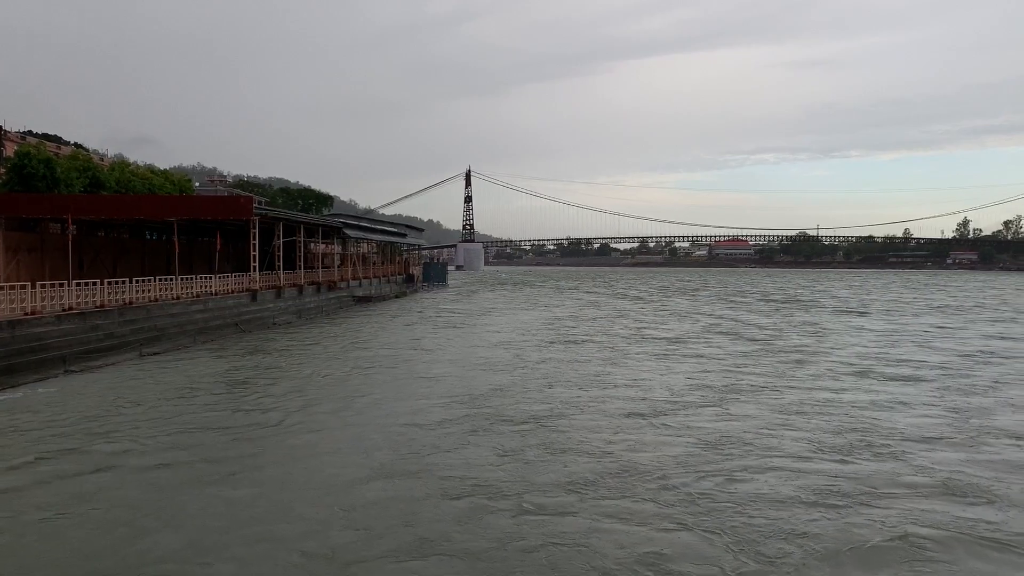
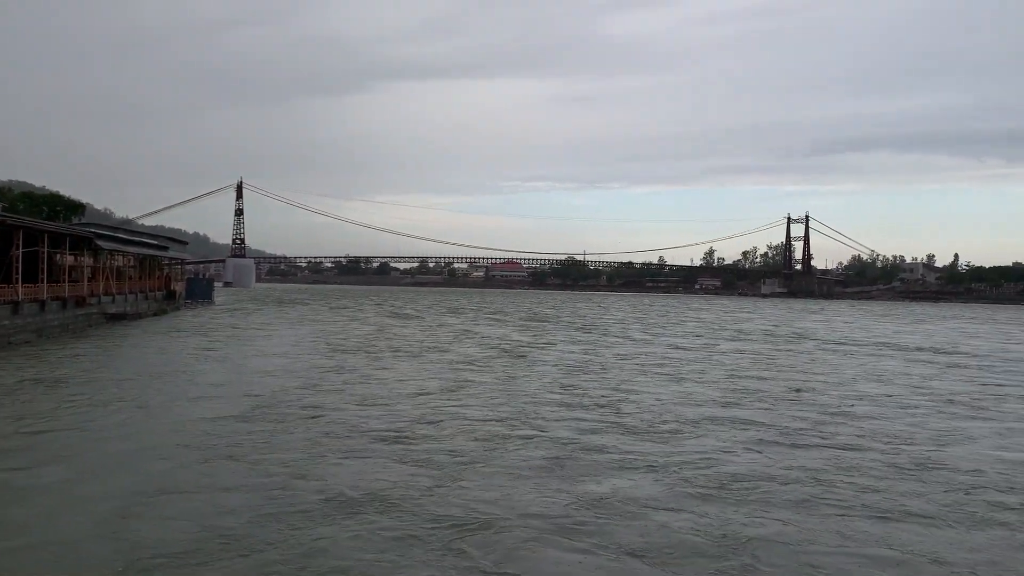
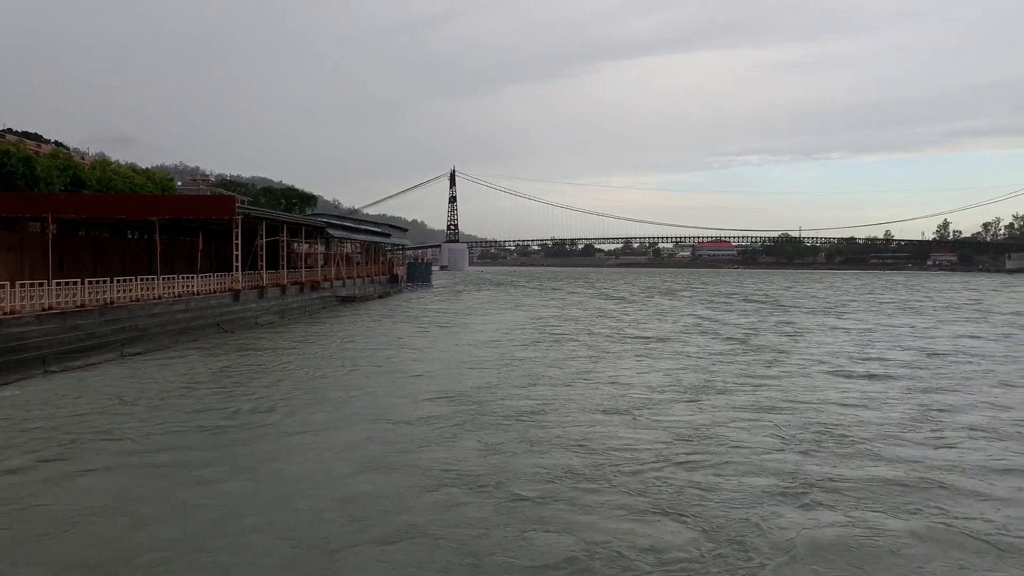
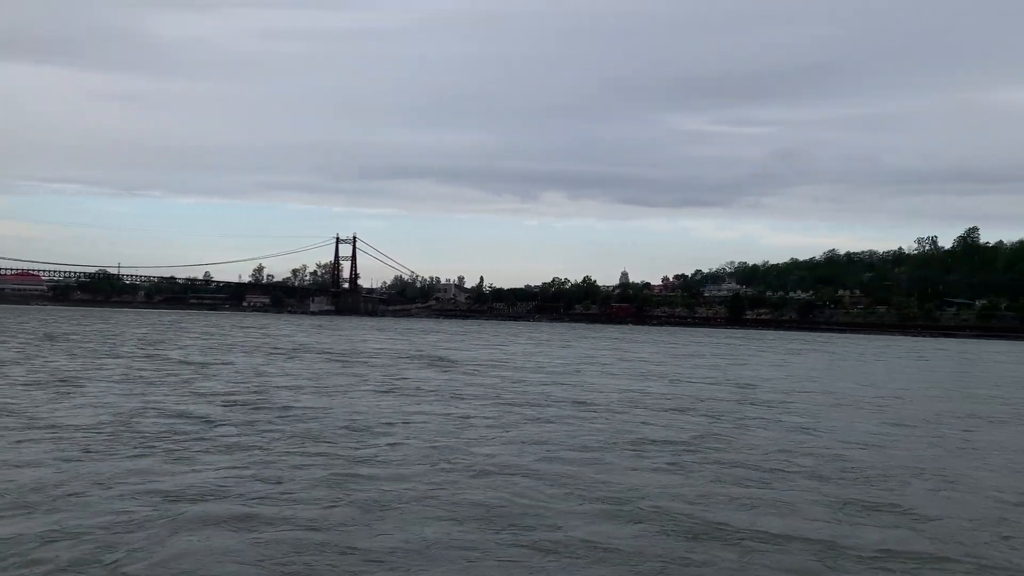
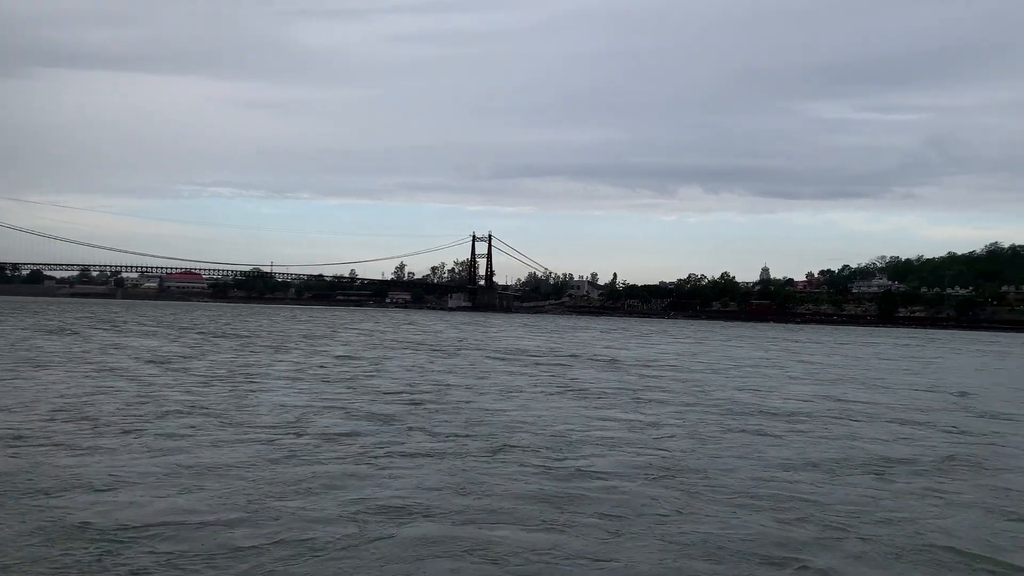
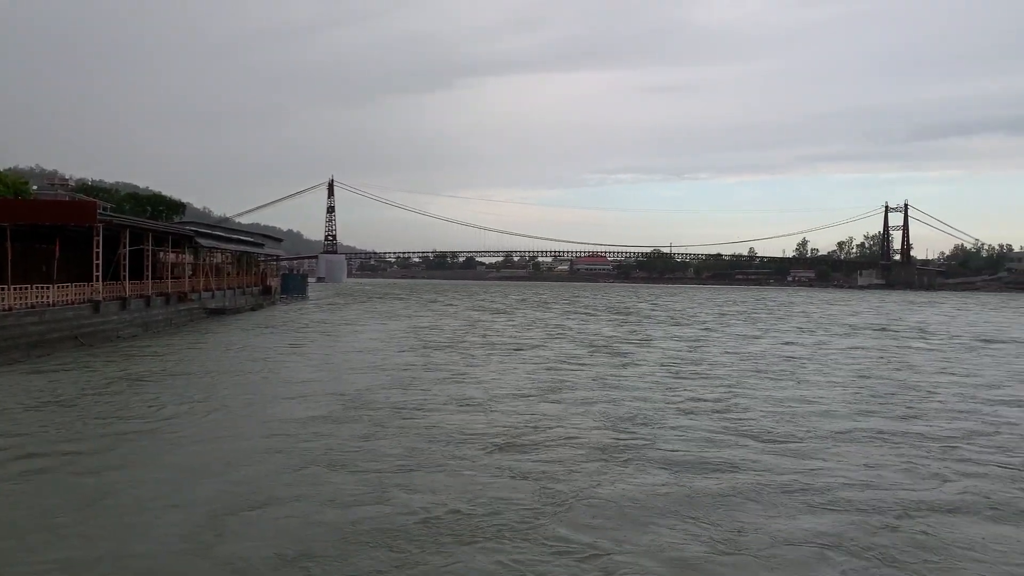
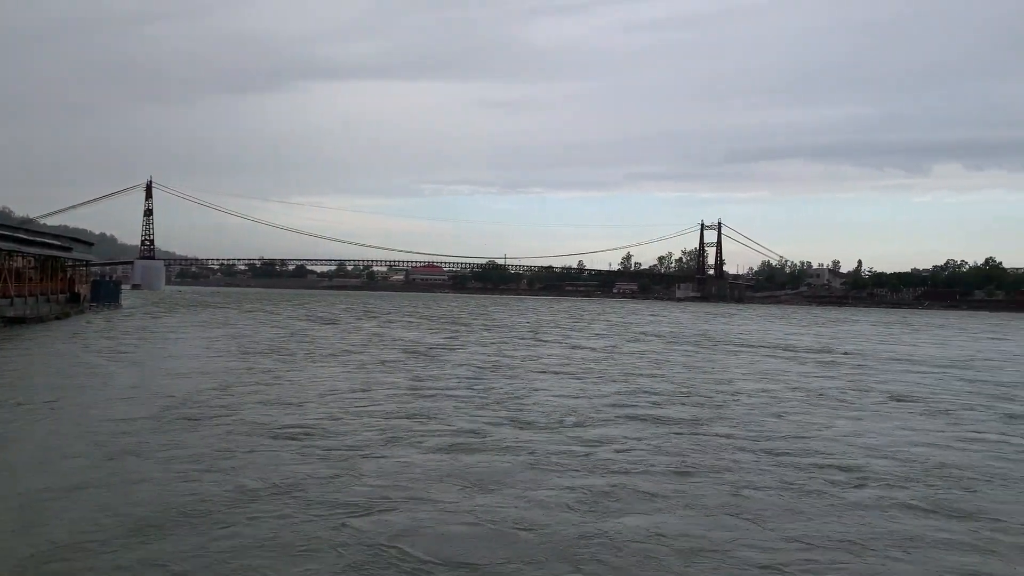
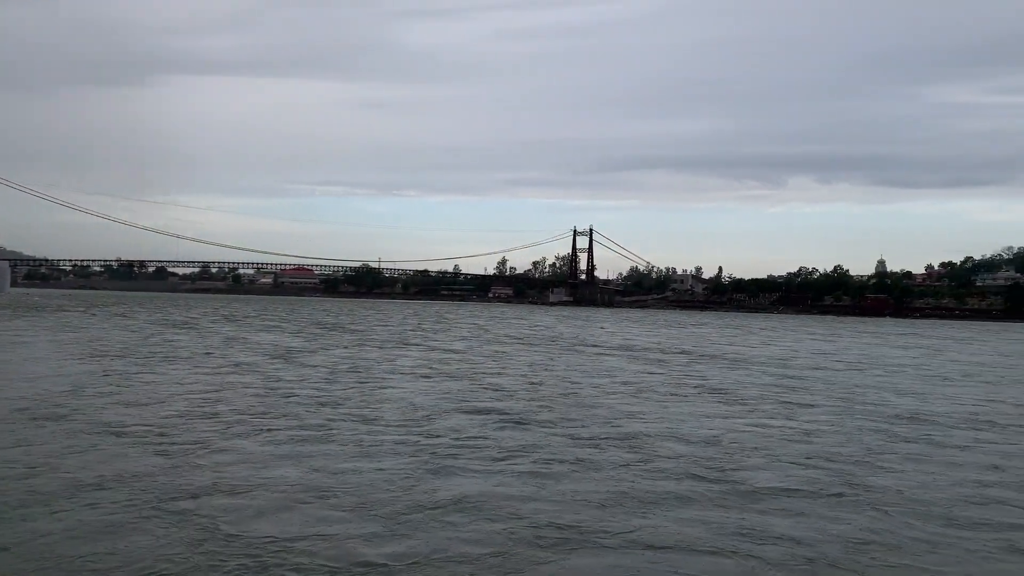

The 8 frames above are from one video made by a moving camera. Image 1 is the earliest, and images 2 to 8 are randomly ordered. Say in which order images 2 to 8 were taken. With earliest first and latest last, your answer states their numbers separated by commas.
3, 6, 2, 7, 8, 5, 4
